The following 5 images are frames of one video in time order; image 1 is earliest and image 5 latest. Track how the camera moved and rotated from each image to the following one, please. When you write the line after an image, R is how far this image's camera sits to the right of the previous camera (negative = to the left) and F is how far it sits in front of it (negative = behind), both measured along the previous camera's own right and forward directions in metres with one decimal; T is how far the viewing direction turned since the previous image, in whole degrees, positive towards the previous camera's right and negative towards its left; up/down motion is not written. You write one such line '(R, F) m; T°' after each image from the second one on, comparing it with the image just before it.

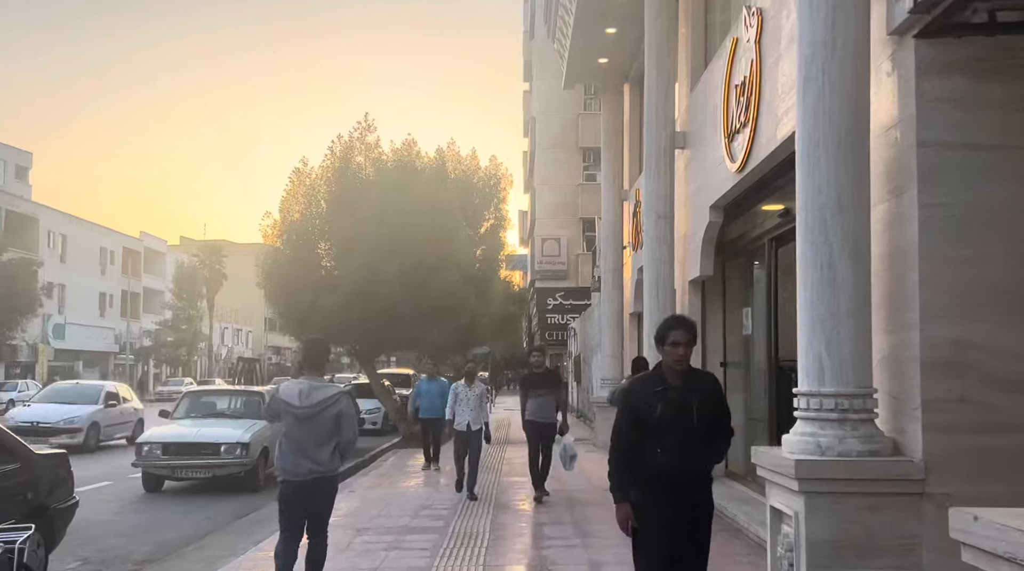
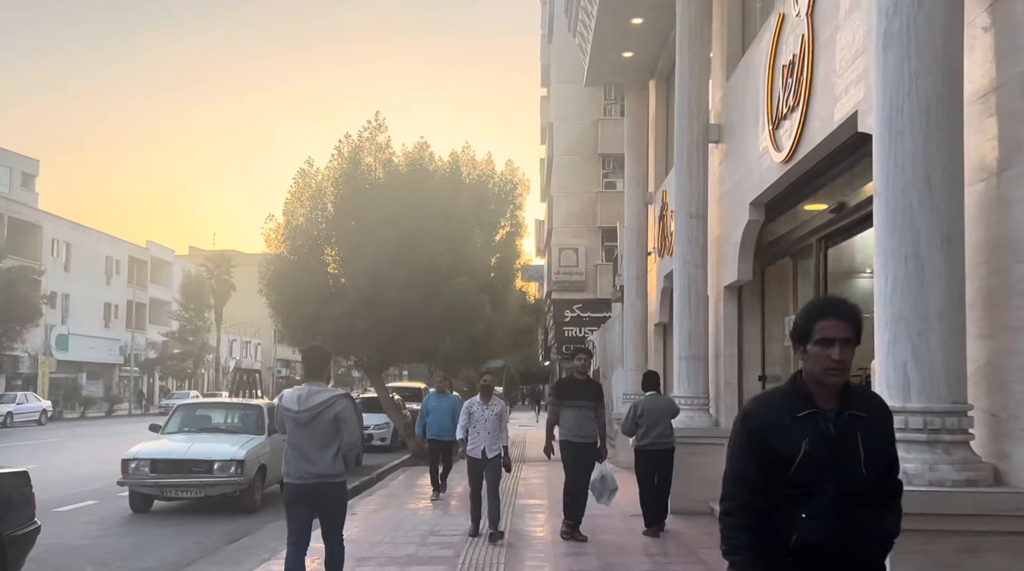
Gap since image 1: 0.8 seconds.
(-0.1, +1.0) m; -1°
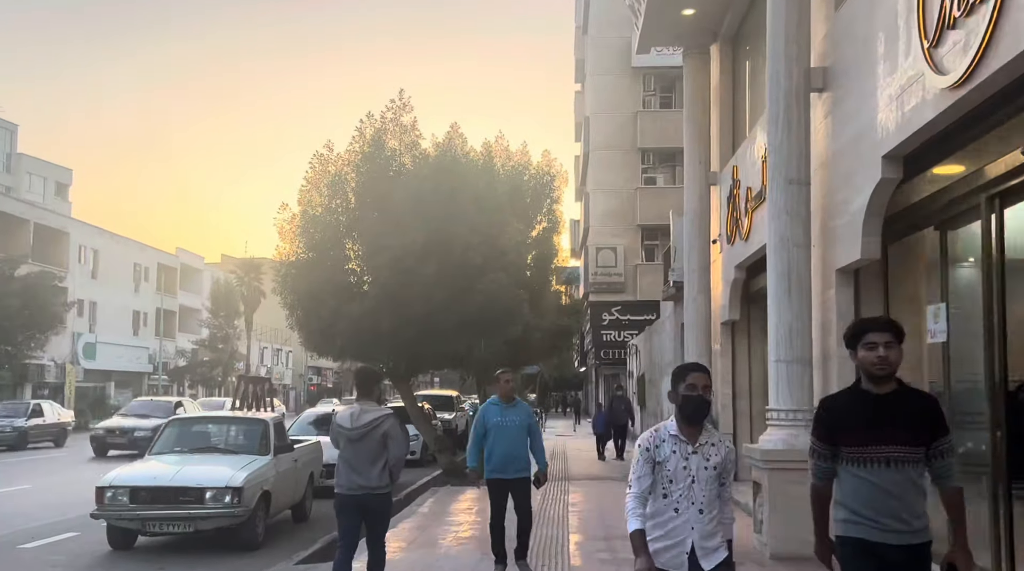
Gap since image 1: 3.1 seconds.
(-0.2, +2.3) m; -2°
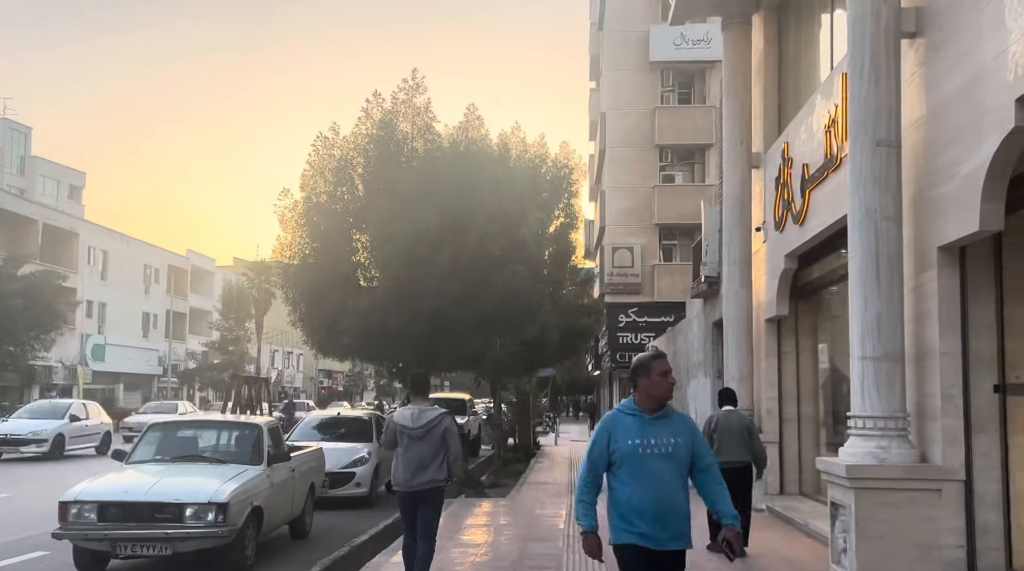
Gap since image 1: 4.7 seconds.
(-0.1, +1.5) m; -1°
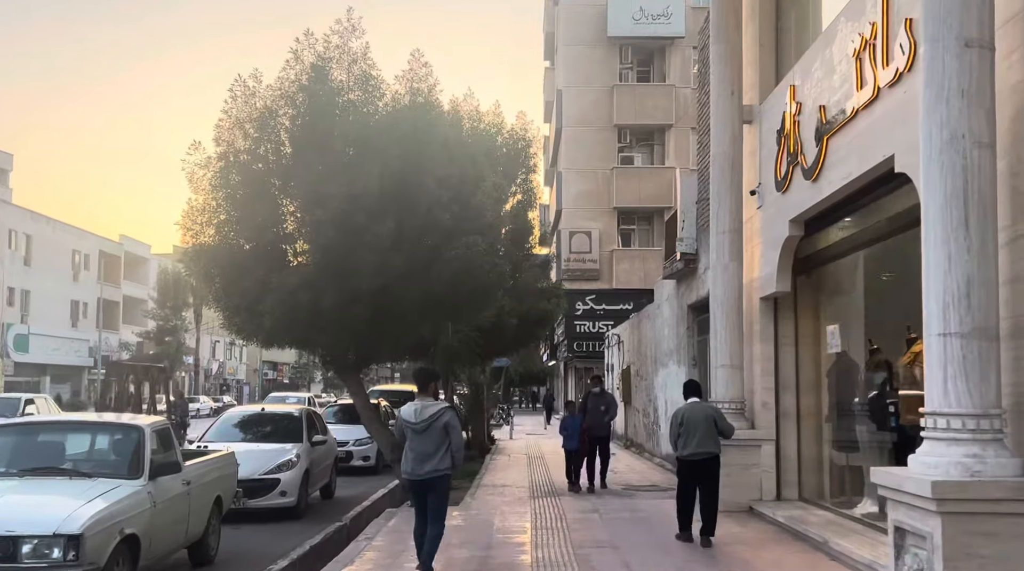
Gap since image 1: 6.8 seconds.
(0.0, +2.3) m; +3°
